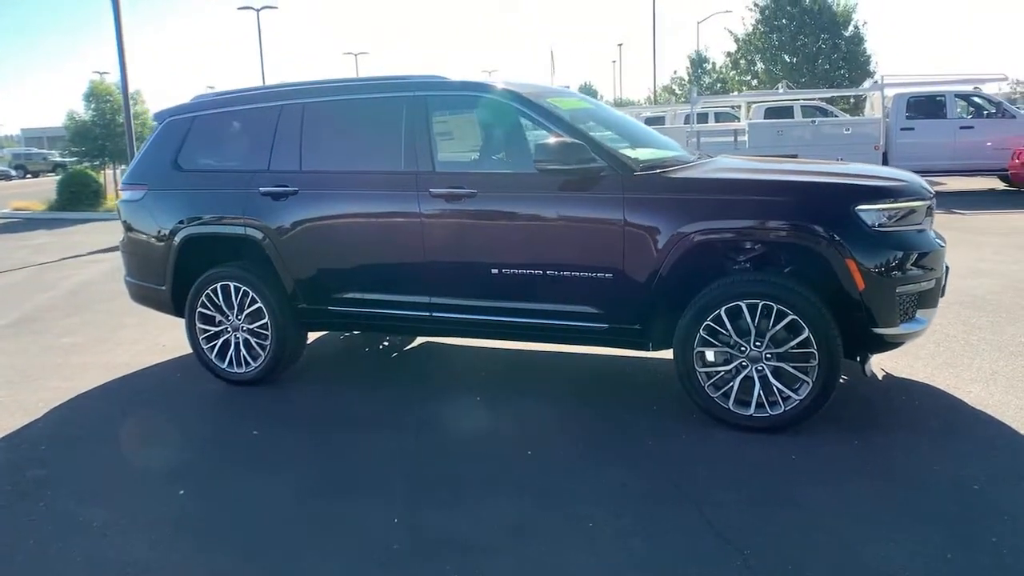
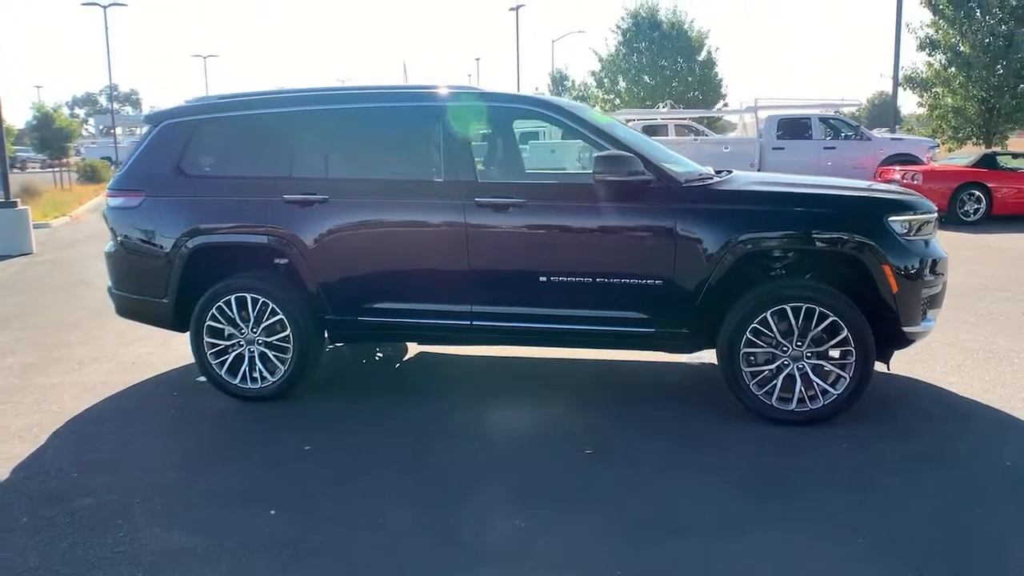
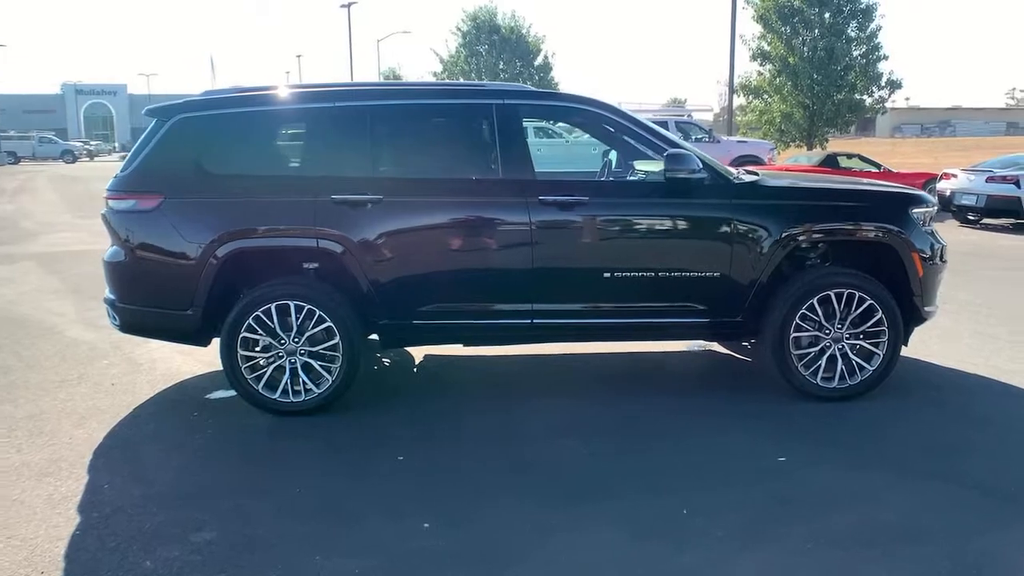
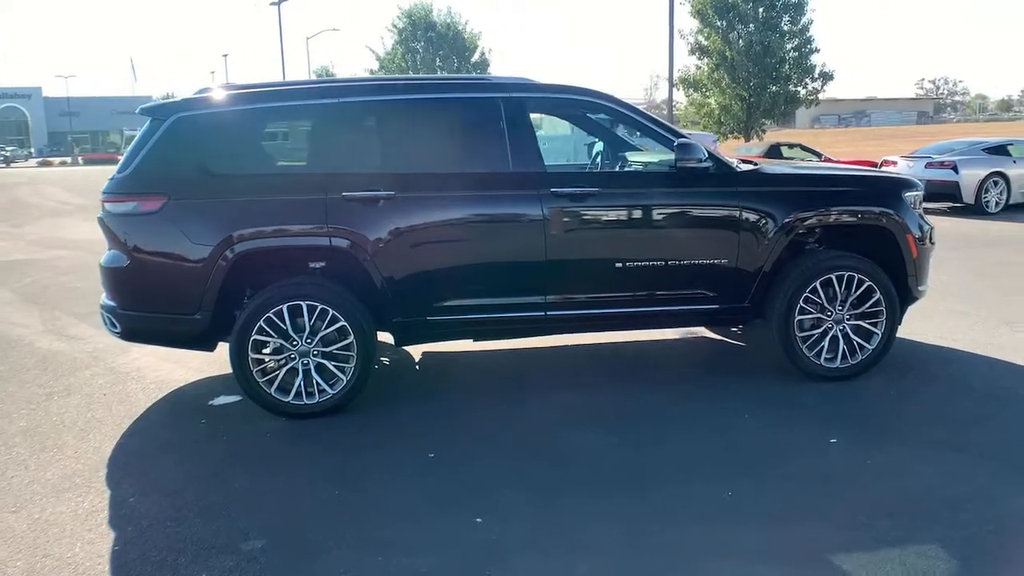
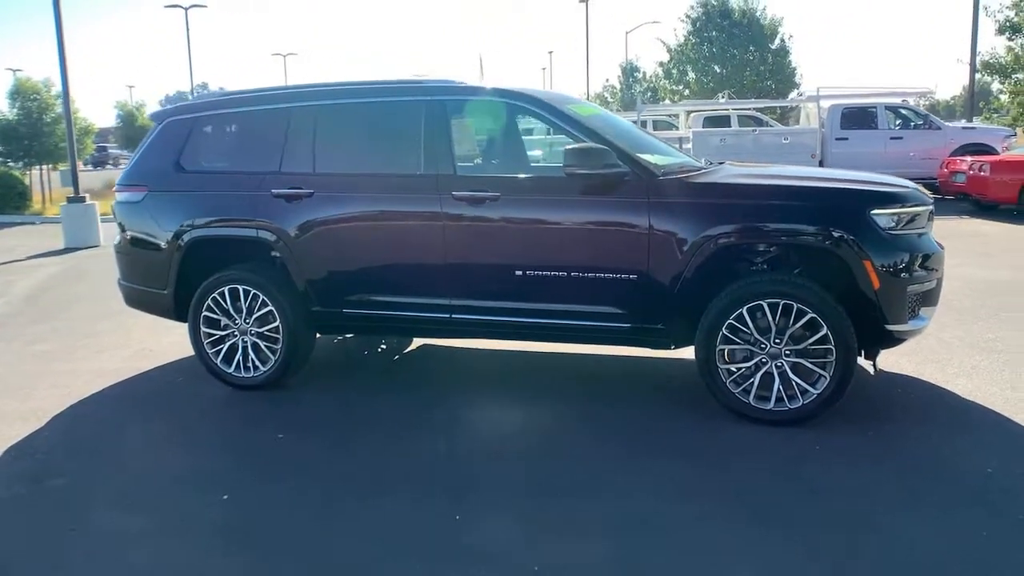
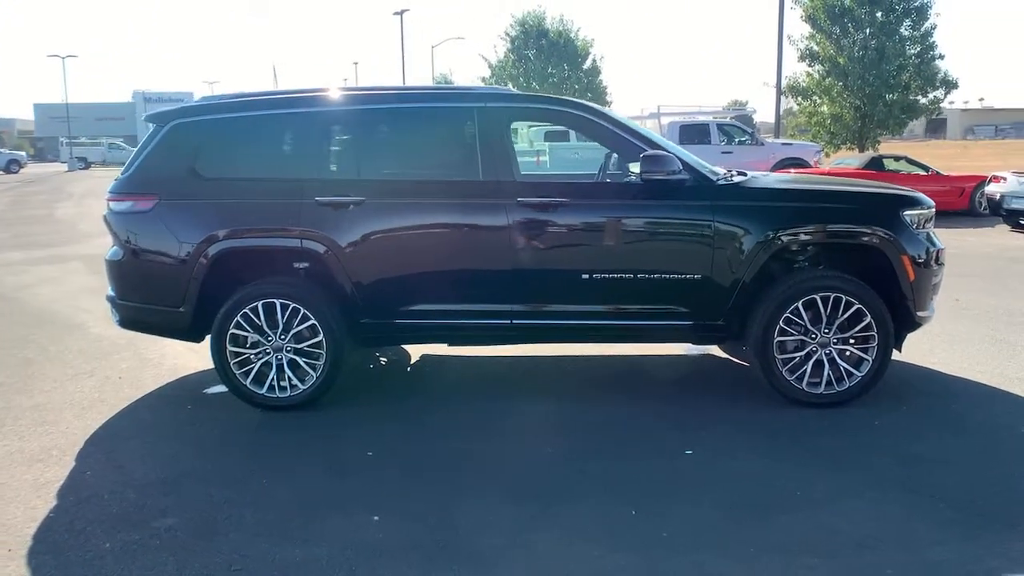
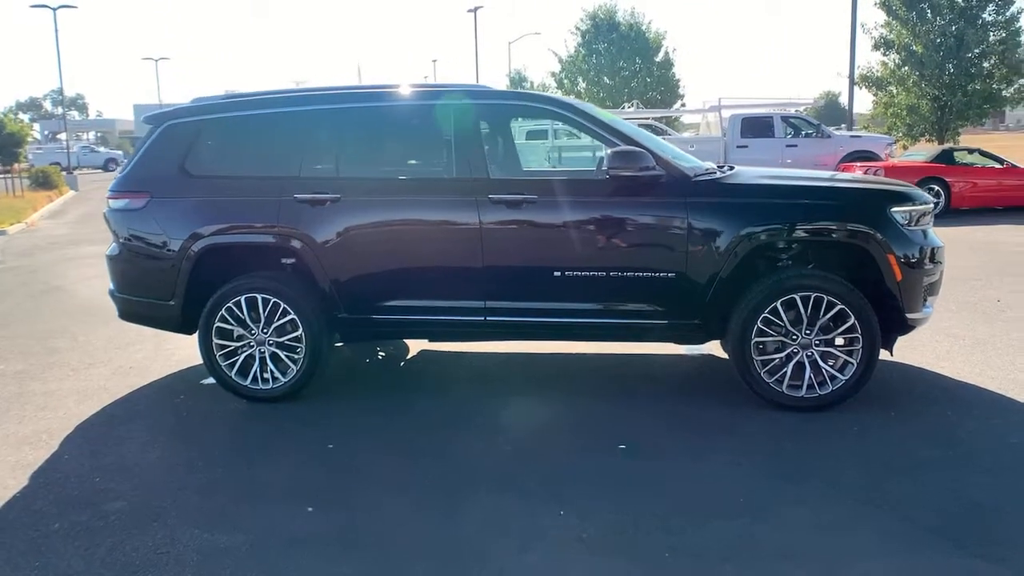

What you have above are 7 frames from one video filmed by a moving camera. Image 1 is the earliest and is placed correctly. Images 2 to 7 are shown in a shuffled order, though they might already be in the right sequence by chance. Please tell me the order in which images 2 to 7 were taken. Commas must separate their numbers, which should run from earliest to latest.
5, 2, 7, 6, 3, 4
